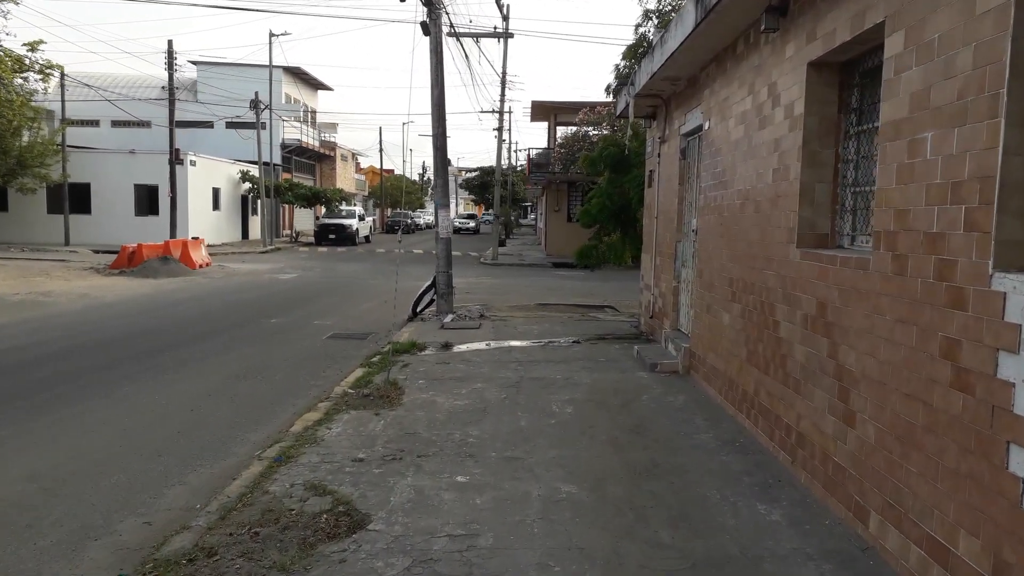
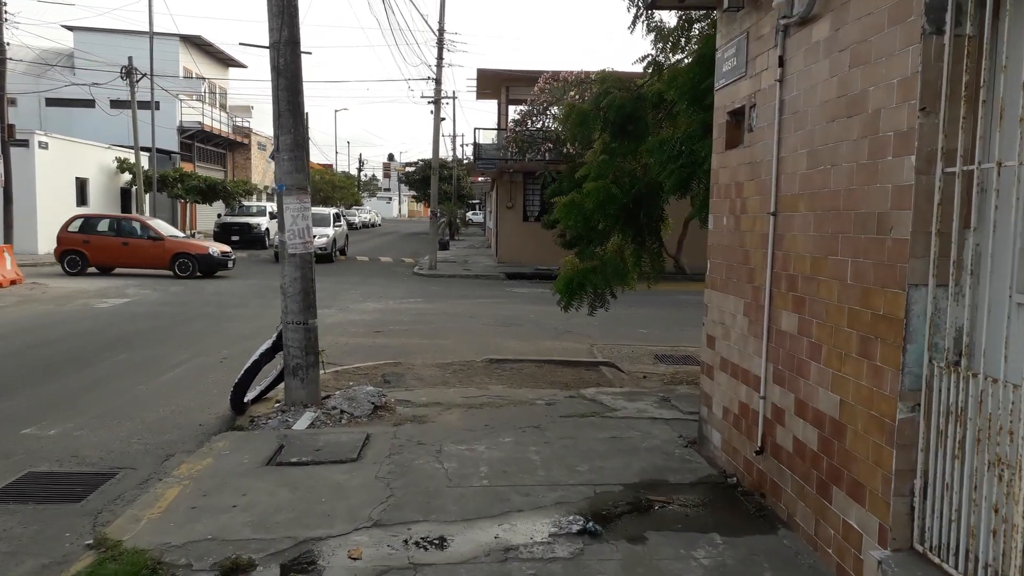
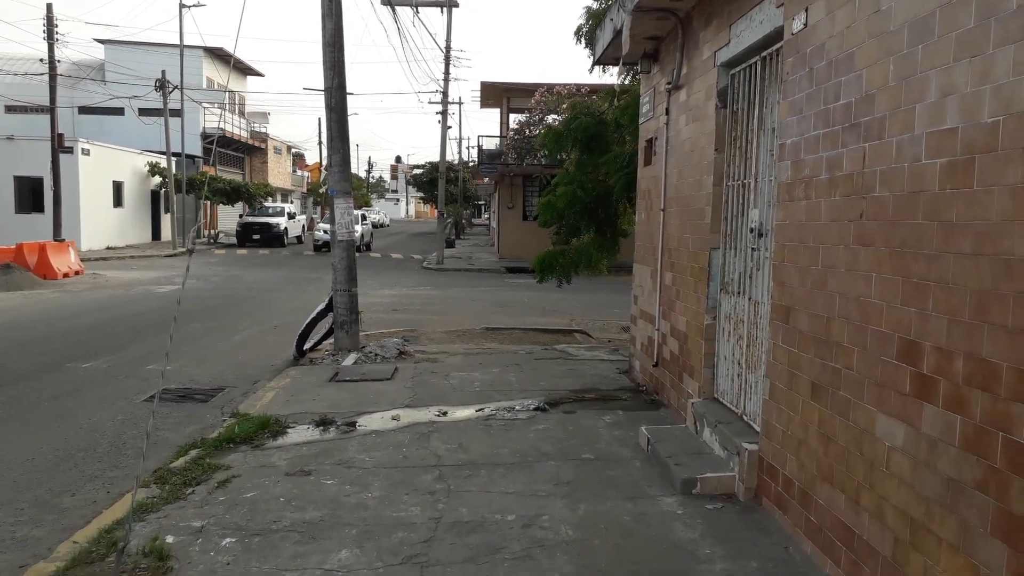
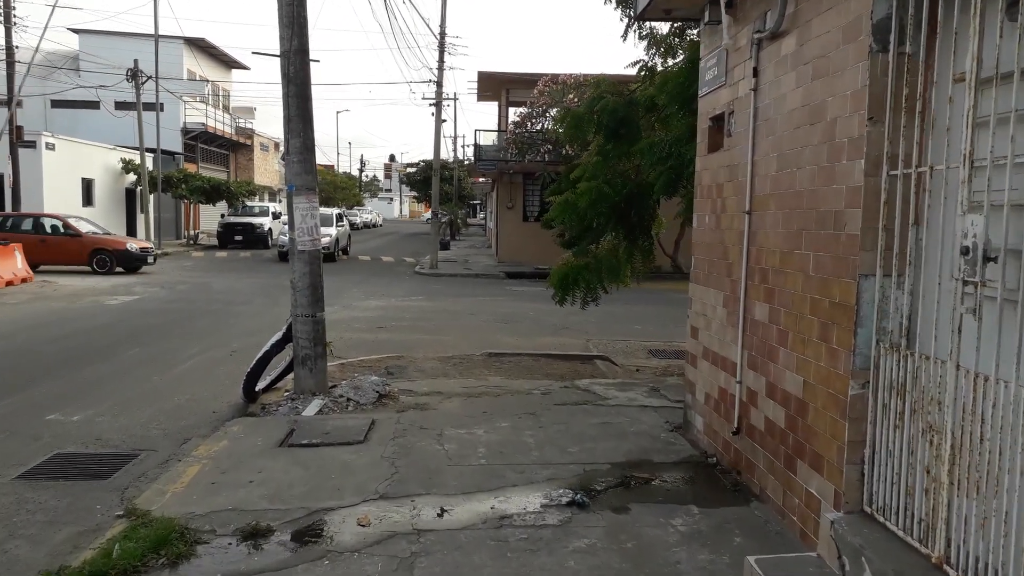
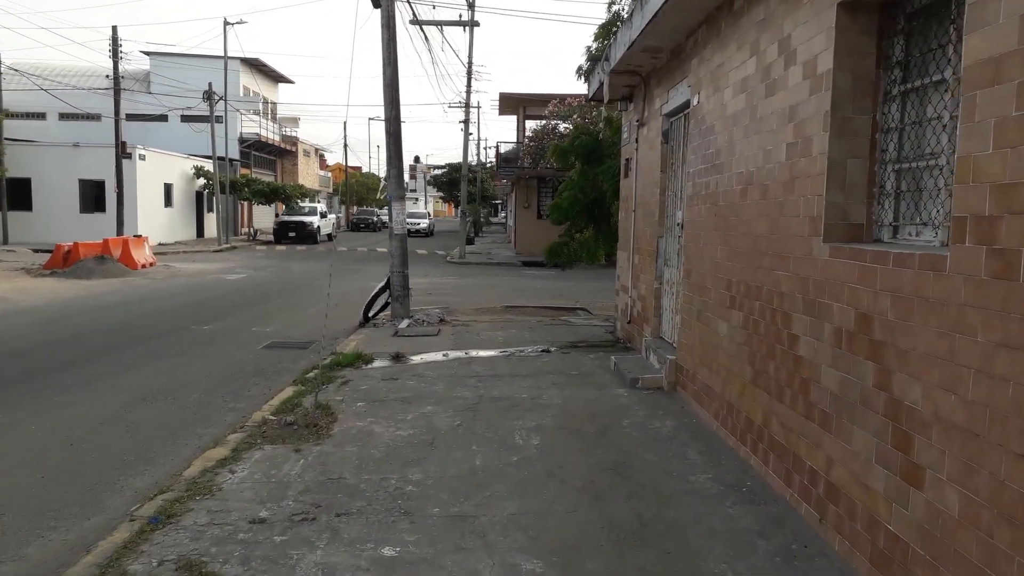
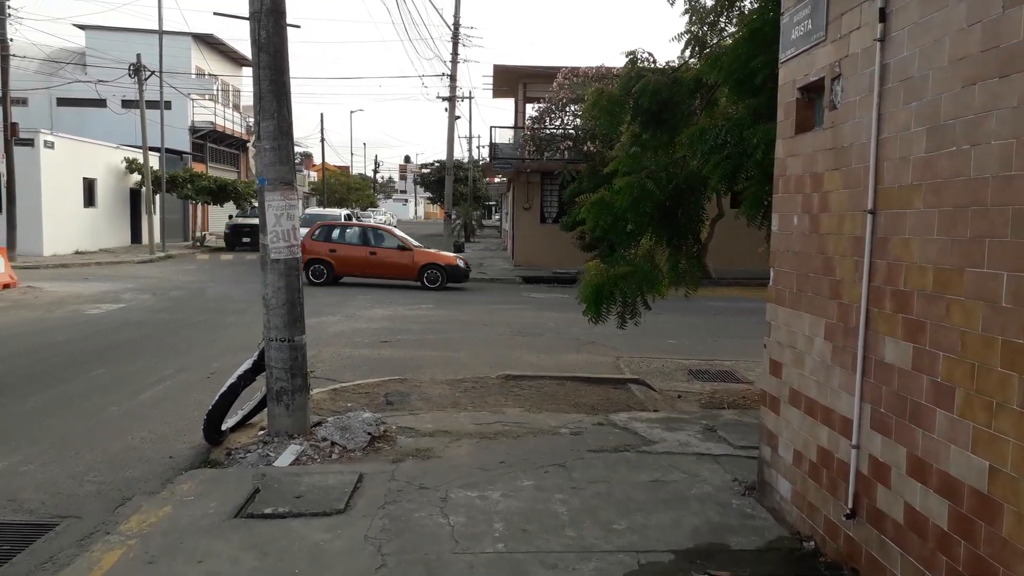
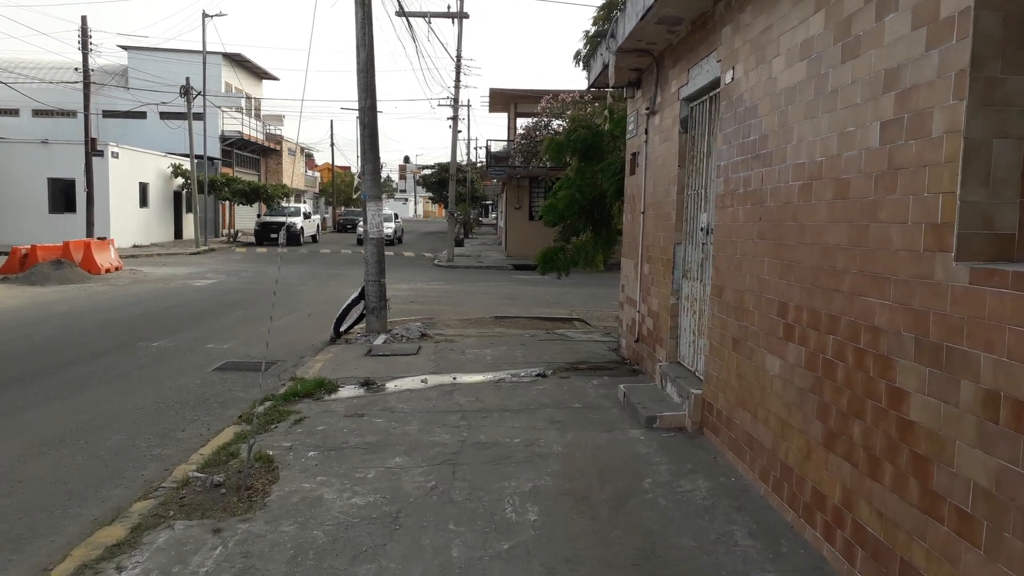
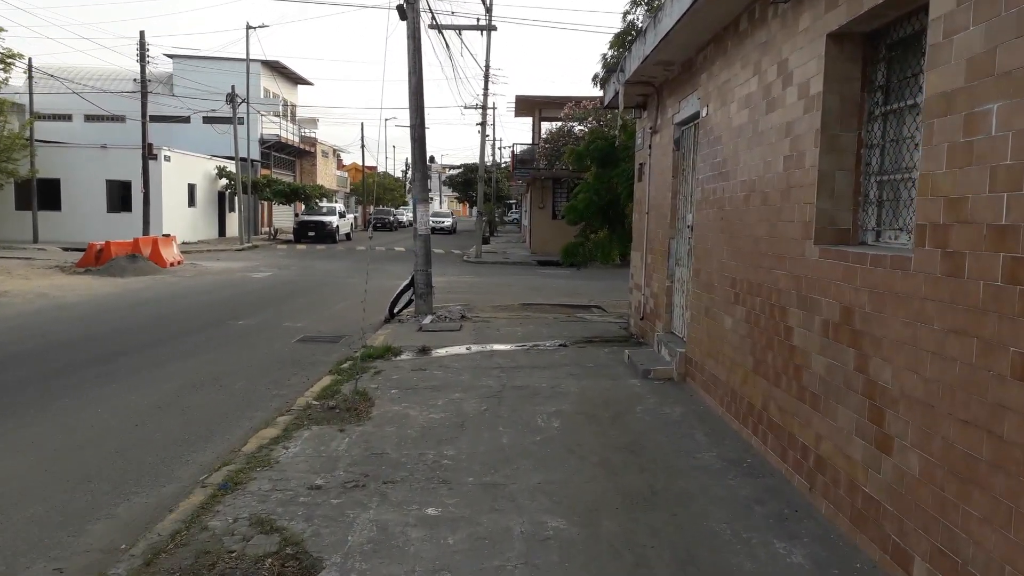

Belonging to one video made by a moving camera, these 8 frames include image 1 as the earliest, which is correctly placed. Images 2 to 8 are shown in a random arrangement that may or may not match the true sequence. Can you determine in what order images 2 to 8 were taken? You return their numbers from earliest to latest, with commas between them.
8, 5, 7, 3, 4, 2, 6
